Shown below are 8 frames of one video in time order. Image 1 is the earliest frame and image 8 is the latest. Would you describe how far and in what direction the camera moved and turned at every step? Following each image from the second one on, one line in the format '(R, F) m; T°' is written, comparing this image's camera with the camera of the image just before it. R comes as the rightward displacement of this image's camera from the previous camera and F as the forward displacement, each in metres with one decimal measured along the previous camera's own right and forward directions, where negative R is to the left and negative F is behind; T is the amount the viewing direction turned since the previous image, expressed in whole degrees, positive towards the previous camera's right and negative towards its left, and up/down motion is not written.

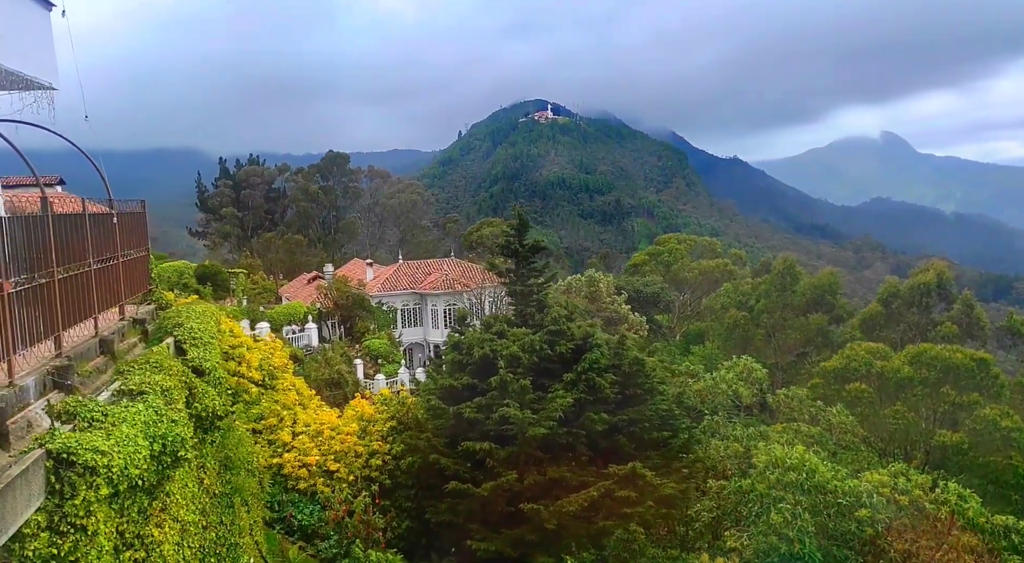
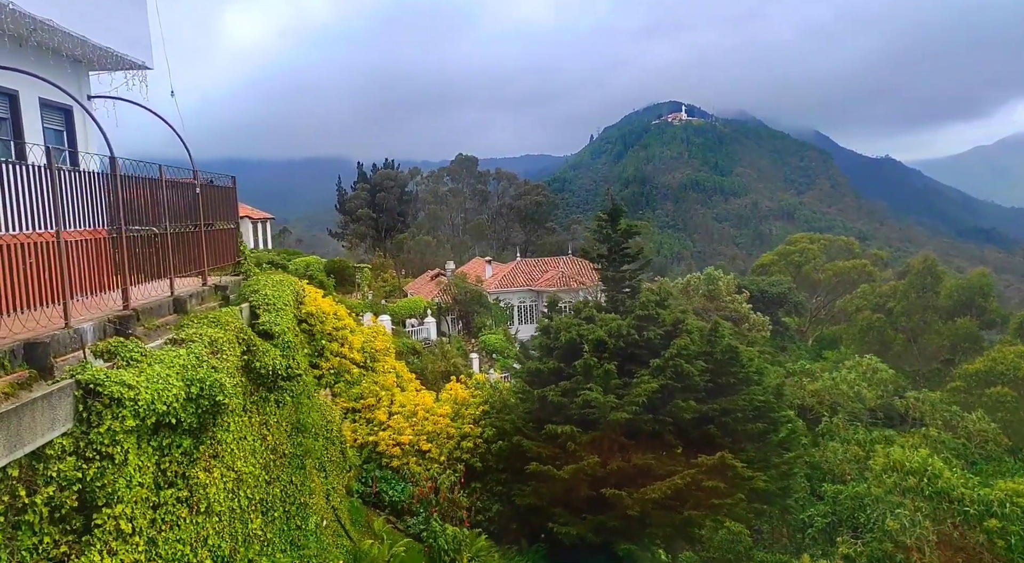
(+0.5, +0.2) m; -9°
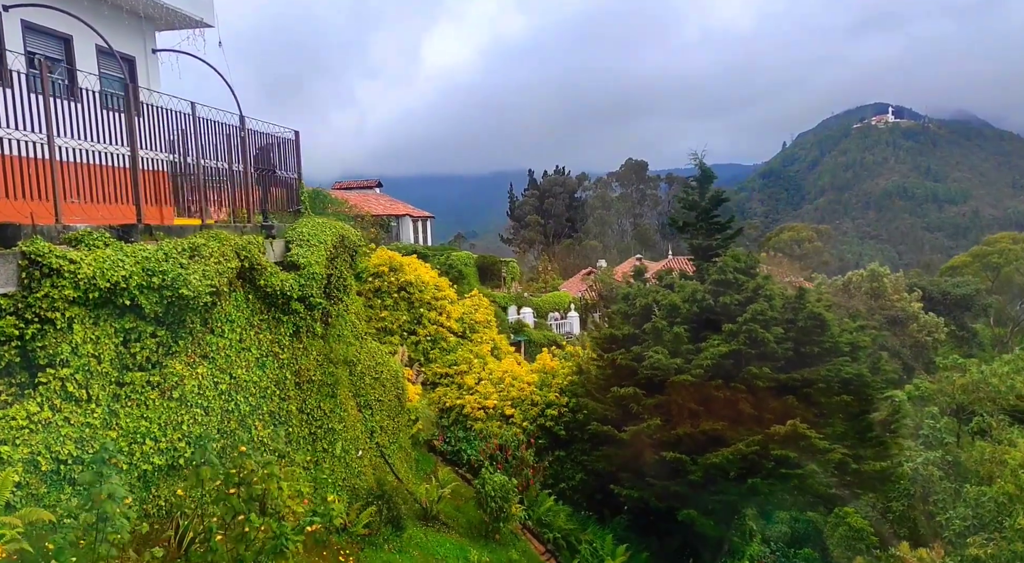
(+1.2, +0.1) m; -11°
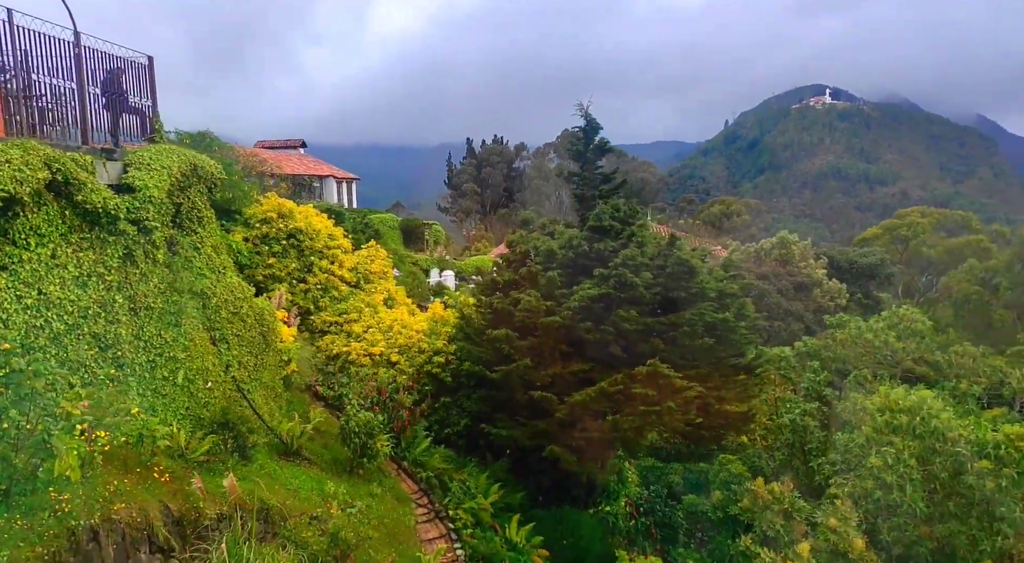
(+0.7, -0.1) m; +6°
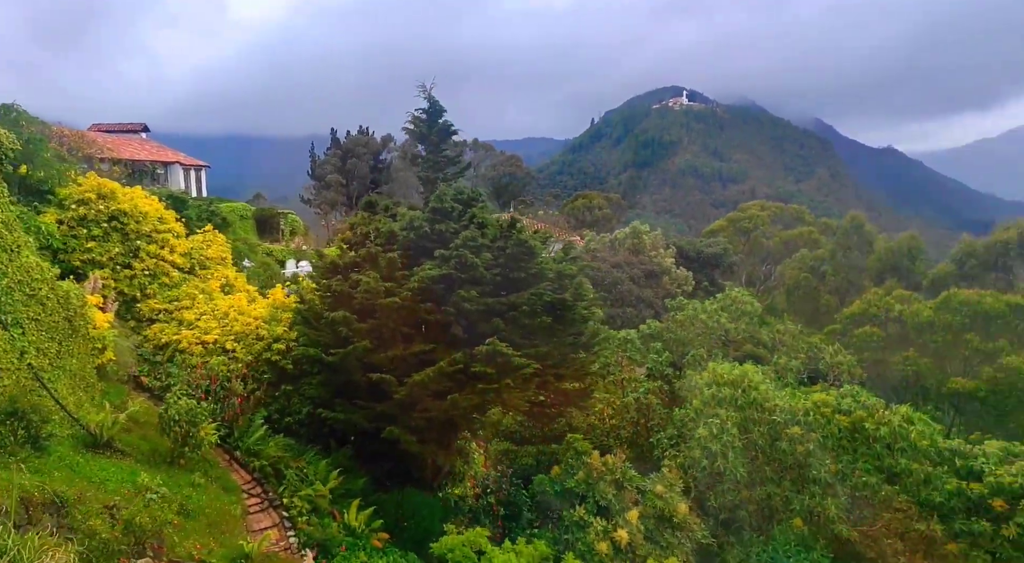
(+0.4, -0.1) m; +10°
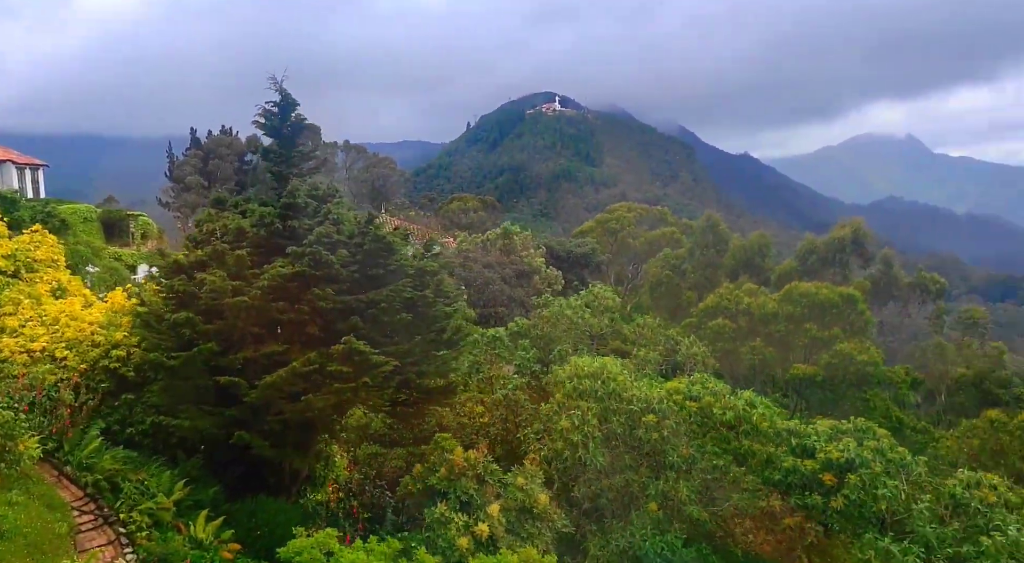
(+0.4, 0.0) m; +9°
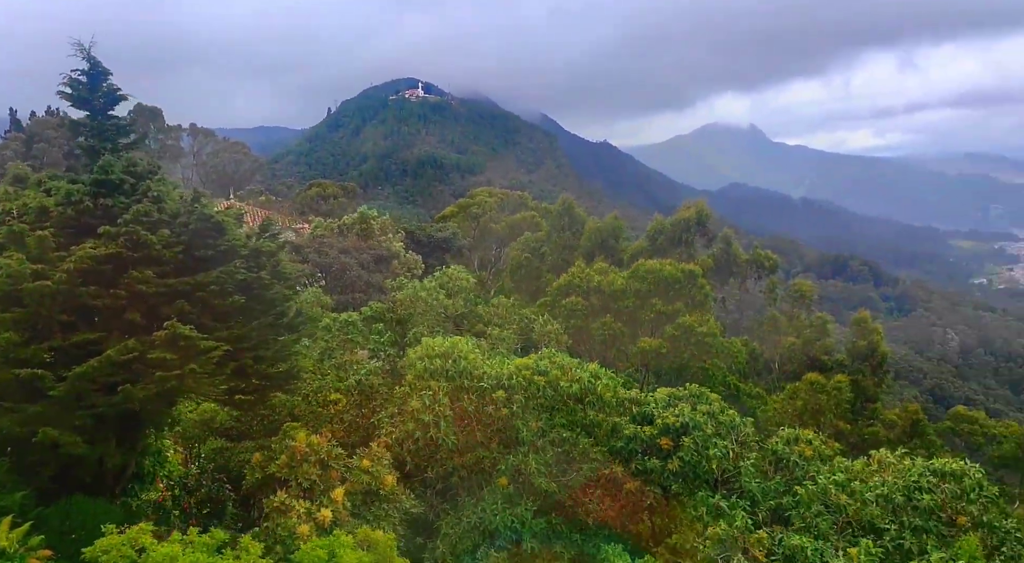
(+0.5, 0.0) m; +10°
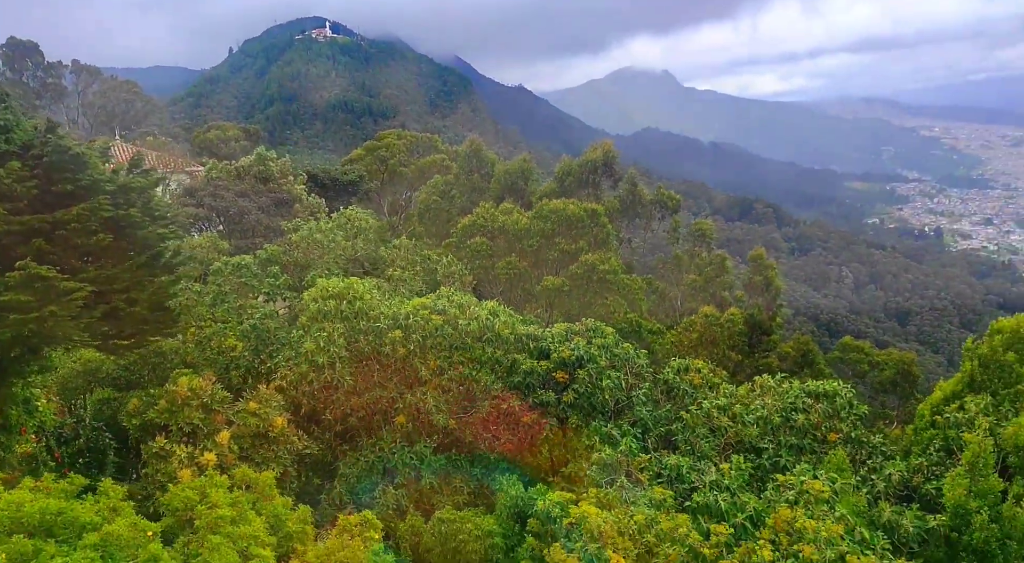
(+0.5, +0.1) m; +6°
